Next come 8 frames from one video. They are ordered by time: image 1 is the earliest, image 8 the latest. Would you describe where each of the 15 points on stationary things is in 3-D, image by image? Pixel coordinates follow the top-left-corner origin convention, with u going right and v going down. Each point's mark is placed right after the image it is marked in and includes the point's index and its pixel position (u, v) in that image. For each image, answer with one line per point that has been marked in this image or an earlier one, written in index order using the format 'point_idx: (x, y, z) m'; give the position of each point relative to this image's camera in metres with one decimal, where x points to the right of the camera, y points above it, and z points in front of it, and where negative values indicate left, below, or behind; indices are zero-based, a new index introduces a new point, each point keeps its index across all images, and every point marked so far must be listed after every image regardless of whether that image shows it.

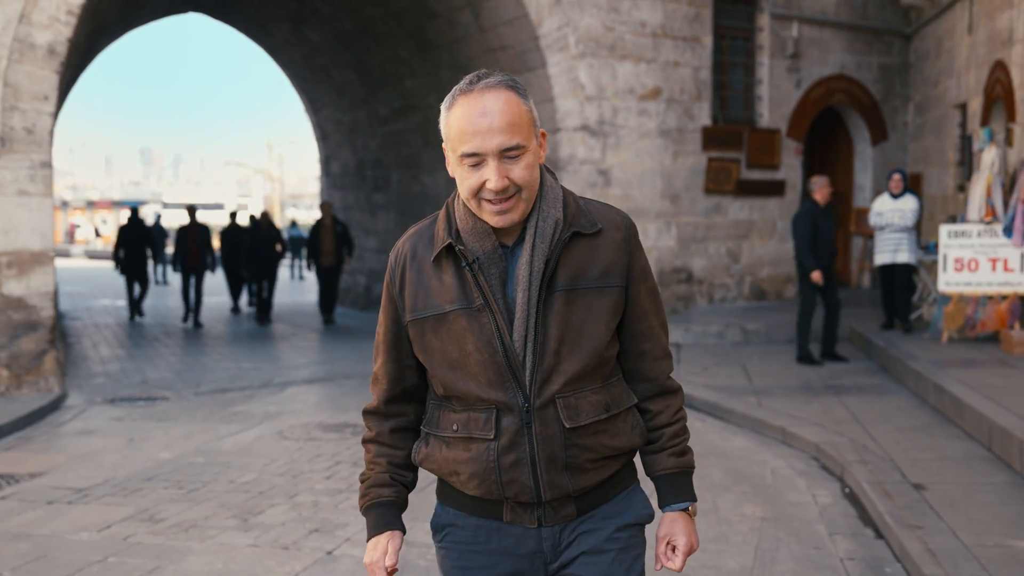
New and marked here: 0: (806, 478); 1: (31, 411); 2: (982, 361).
0: (+1.6, -1.0, +6.4) m
1: (-3.4, -0.9, +8.4) m
2: (+3.6, -0.5, +9.0) m
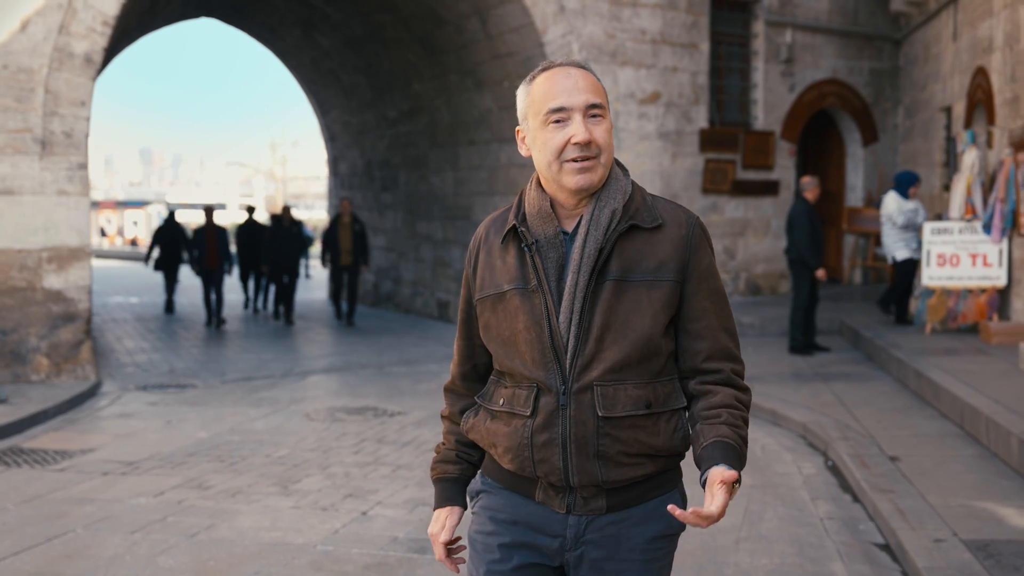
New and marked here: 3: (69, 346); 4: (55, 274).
0: (+1.6, -1.0, +7.0) m
1: (-3.3, -0.8, +9.0) m
2: (+3.6, -0.5, +9.6) m
3: (-3.5, -0.5, +9.6) m
4: (-3.6, +0.1, +9.5) m
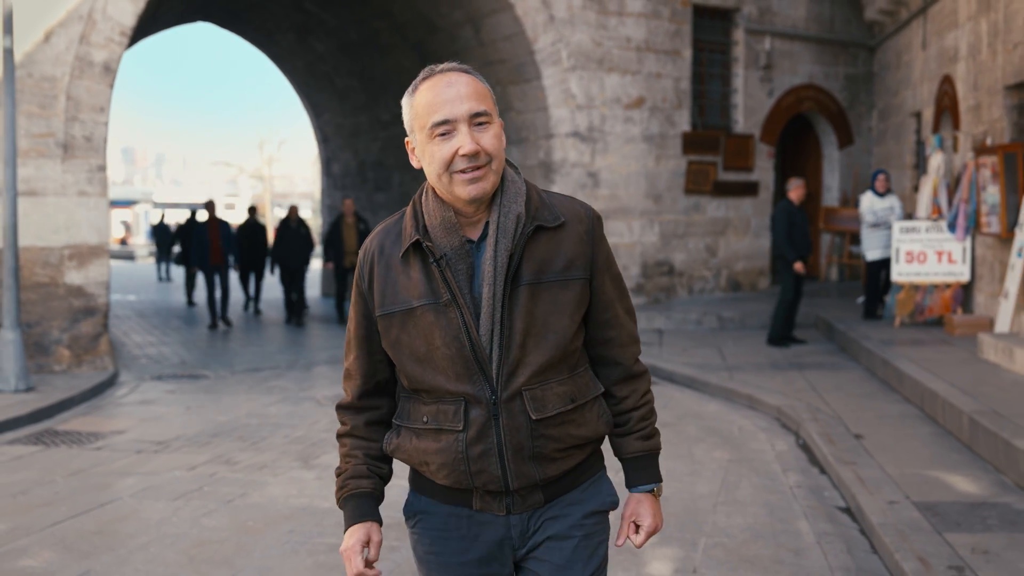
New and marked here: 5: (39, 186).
0: (+1.6, -0.9, +7.7) m
1: (-3.3, -0.8, +9.5) m
2: (+3.6, -0.5, +10.3) m
3: (-3.6, -0.4, +10.1) m
4: (-3.7, +0.2, +10.1) m
5: (-3.9, +0.8, +9.9) m
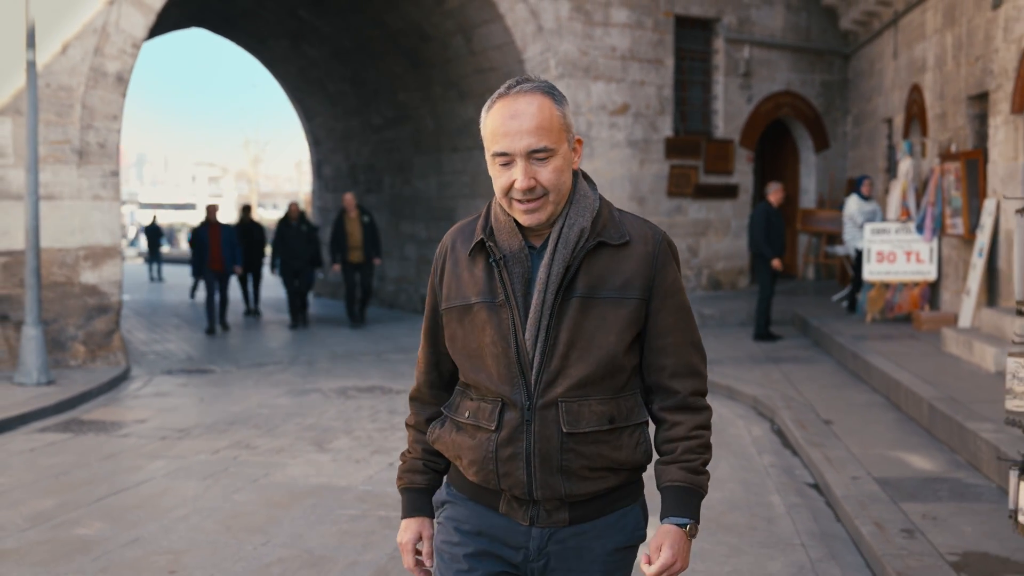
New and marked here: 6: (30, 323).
0: (+1.6, -0.9, +8.3) m
1: (-3.4, -0.8, +10.1) m
2: (+3.5, -0.4, +10.9) m
3: (-3.6, -0.4, +10.7) m
4: (-3.7, +0.2, +10.6) m
5: (-4.0, +0.8, +10.4) m
6: (-3.9, -0.3, +9.6) m
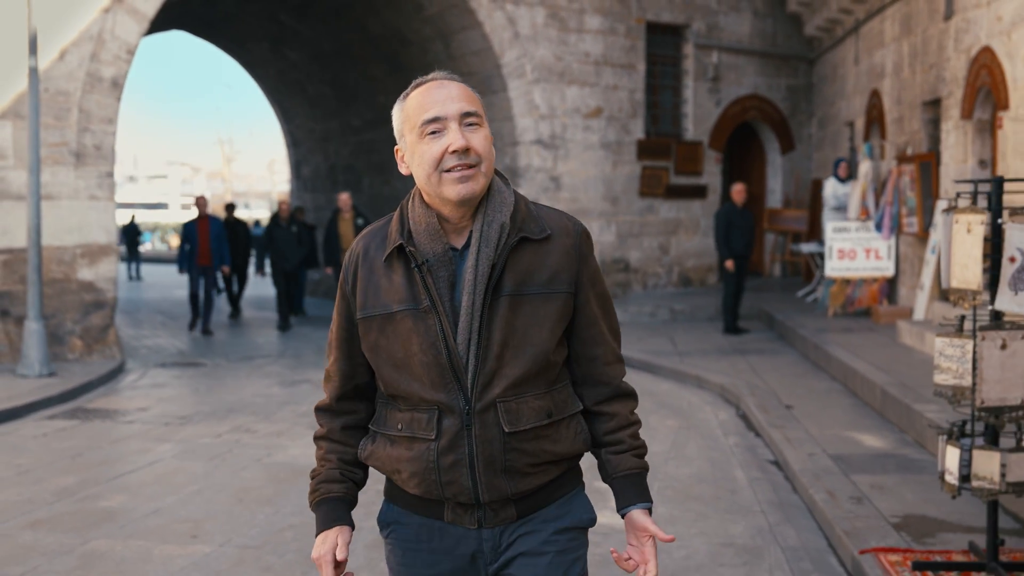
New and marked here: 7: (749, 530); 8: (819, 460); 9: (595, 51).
0: (+1.5, -0.9, +8.8) m
1: (-3.6, -0.7, +10.5) m
2: (+3.3, -0.4, +11.5) m
3: (-3.8, -0.4, +11.1) m
4: (-3.9, +0.2, +11.0) m
5: (-4.1, +0.9, +10.8) m
6: (-4.0, -0.2, +10.0) m
7: (+1.1, -1.1, +5.4) m
8: (+1.7, -0.9, +6.5) m
9: (+1.1, +3.0, +15.4) m
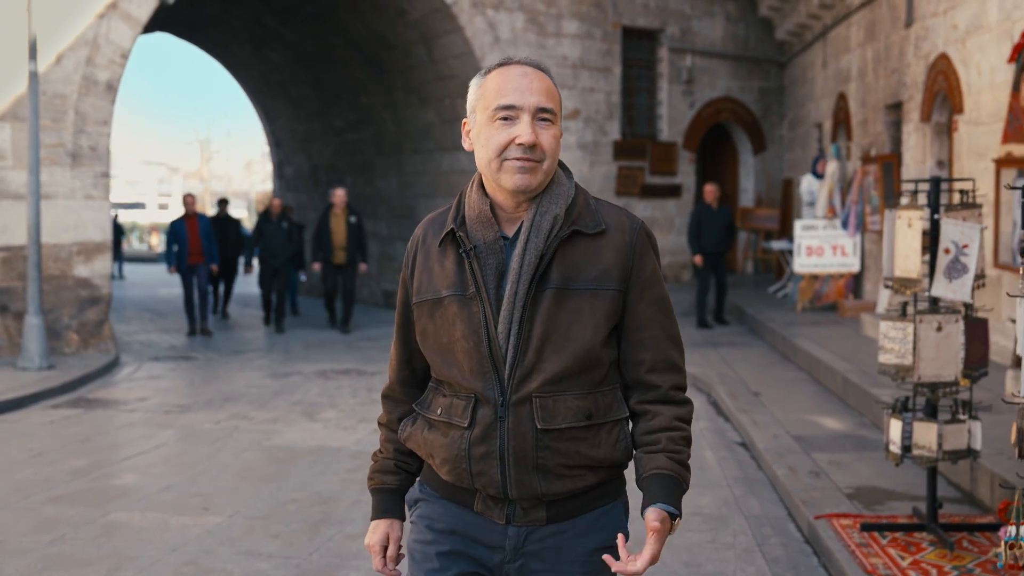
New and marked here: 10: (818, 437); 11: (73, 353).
0: (+1.3, -0.8, +9.3) m
1: (-3.7, -0.7, +10.9) m
2: (+3.1, -0.3, +12.1) m
3: (-4.0, -0.4, +11.5) m
4: (-4.1, +0.2, +11.4) m
5: (-4.3, +0.9, +11.2) m
6: (-4.2, -0.2, +10.4) m
7: (+1.0, -1.0, +5.9) m
8: (+1.6, -0.9, +7.0) m
9: (+0.8, +3.1, +15.9) m
10: (+1.8, -0.9, +7.1) m
11: (-4.1, -0.6, +11.3) m
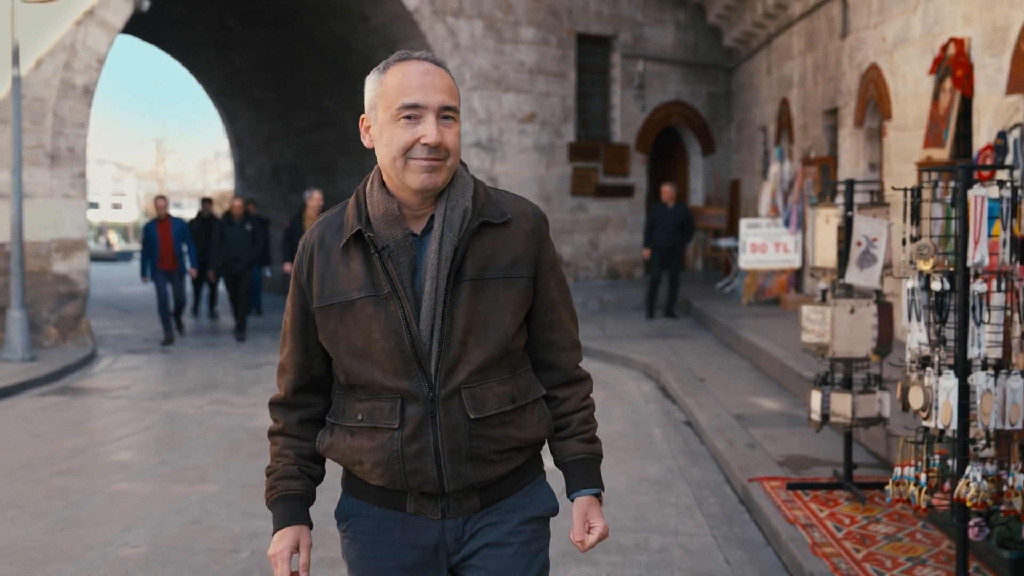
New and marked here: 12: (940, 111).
0: (+1.0, -0.8, +10.0) m
1: (-4.1, -0.7, +11.4) m
2: (+2.7, -0.3, +12.8) m
3: (-4.4, -0.3, +12.0) m
4: (-4.5, +0.3, +11.9) m
5: (-4.7, +1.0, +11.7) m
6: (-4.5, -0.2, +10.9) m
7: (+0.8, -1.0, +6.5) m
8: (+1.4, -0.8, +7.7) m
9: (+0.2, +3.1, +16.5) m
10: (+1.6, -0.8, +7.8) m
11: (-4.5, -0.6, +11.8) m
12: (+3.1, +1.3, +8.7) m
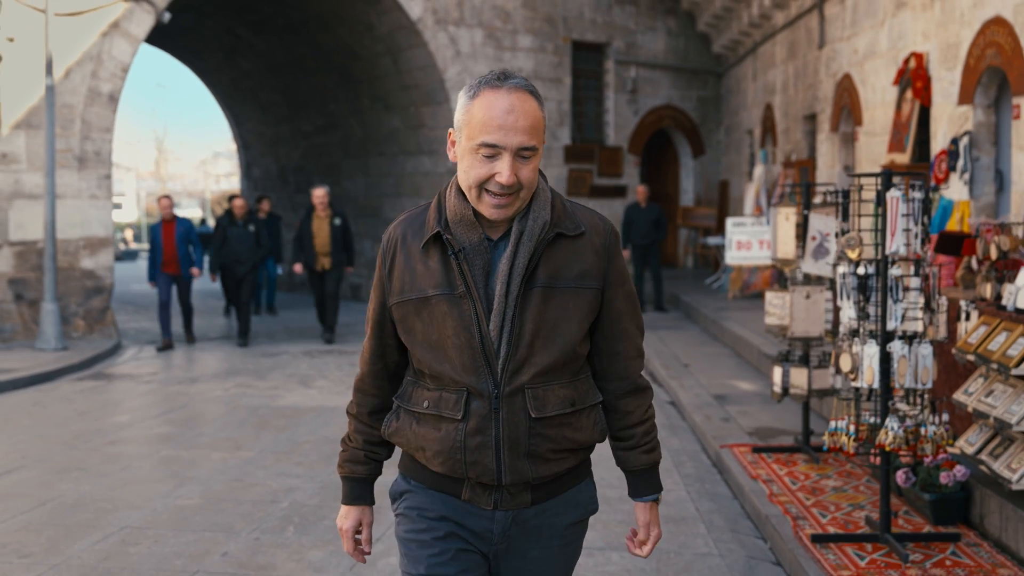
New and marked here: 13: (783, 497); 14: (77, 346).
0: (+1.0, -0.7, +10.8) m
1: (-4.1, -0.6, +12.2) m
2: (+2.7, -0.2, +13.6) m
3: (-4.4, -0.3, +12.8) m
4: (-4.5, +0.3, +12.7) m
5: (-4.7, +1.0, +12.5) m
6: (-4.5, -0.1, +11.7) m
7: (+0.8, -0.9, +7.4) m
8: (+1.4, -0.8, +8.5) m
9: (+0.2, +3.2, +17.3) m
10: (+1.6, -0.8, +8.6) m
11: (-4.5, -0.5, +12.6) m
12: (+3.1, +1.3, +9.5) m
13: (+1.3, -1.0, +5.5) m
14: (-4.4, -0.6, +12.1) m
